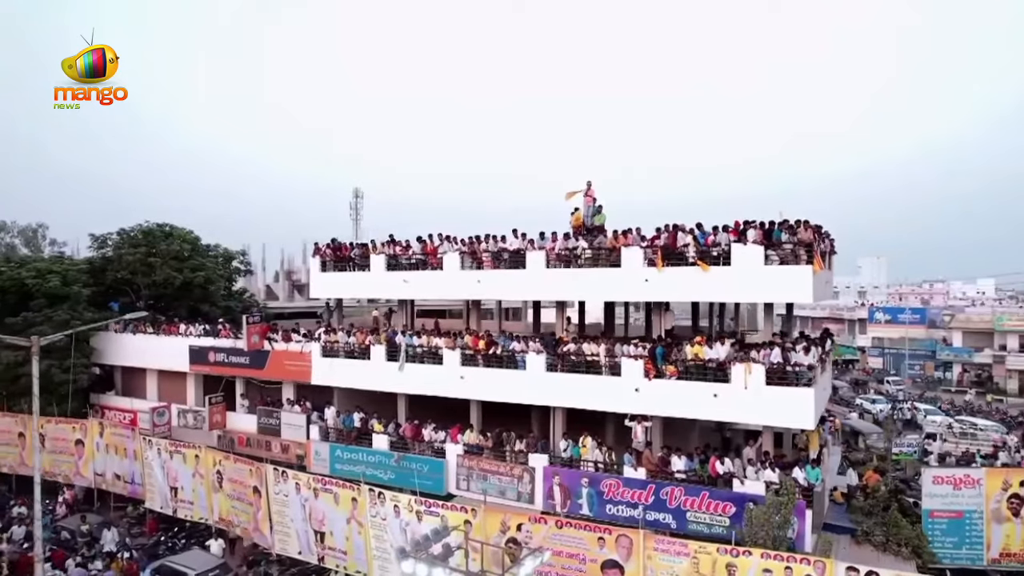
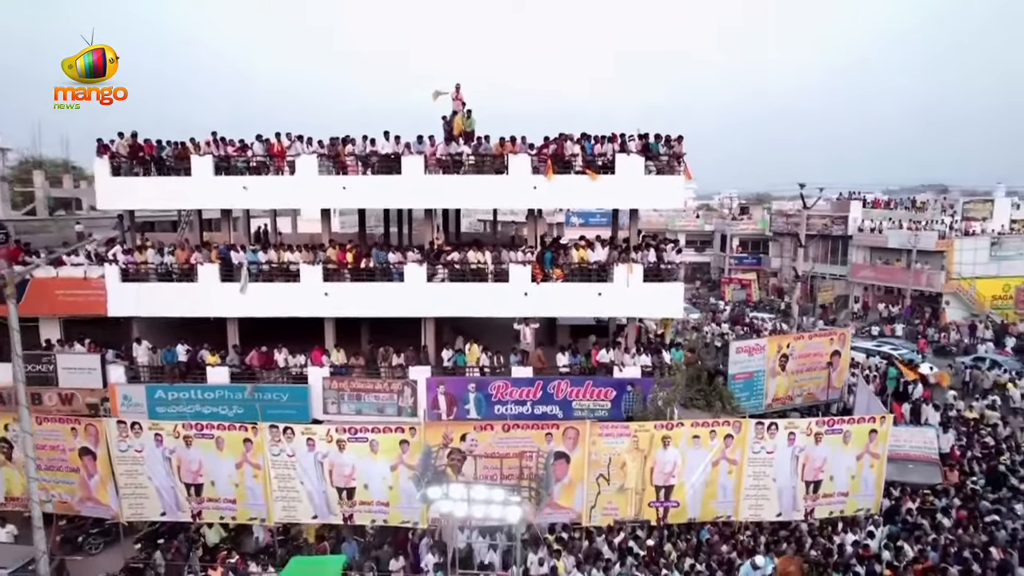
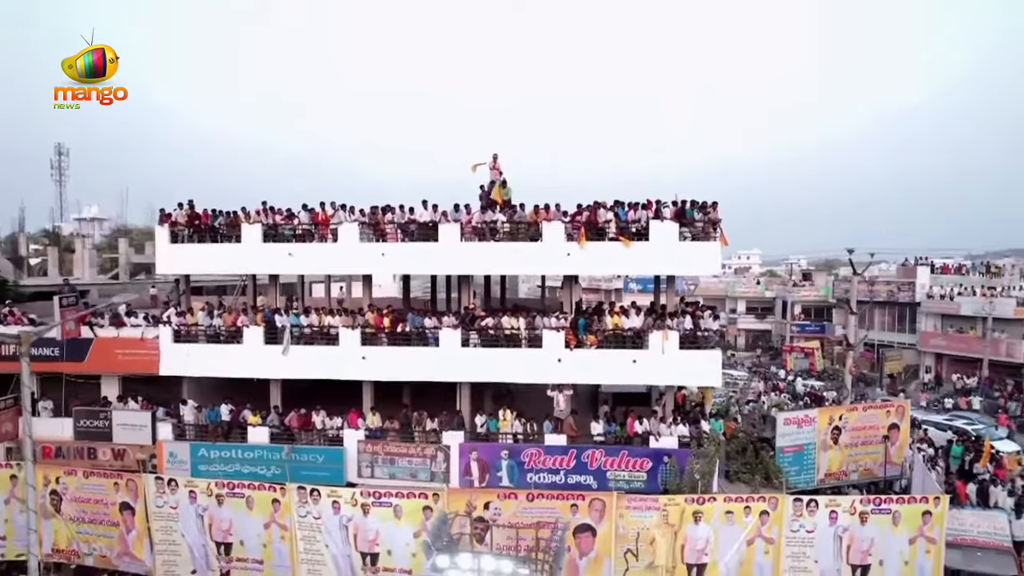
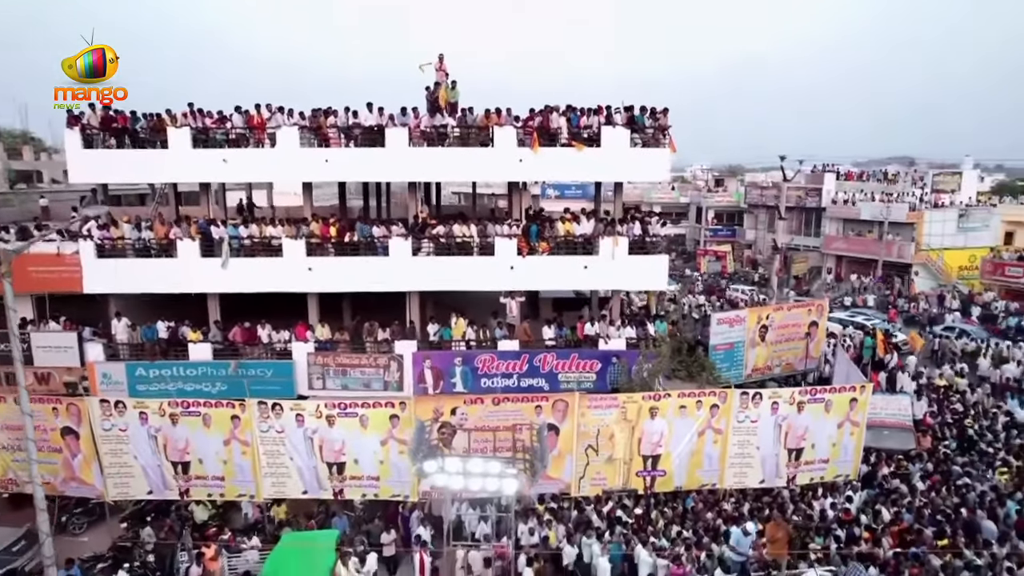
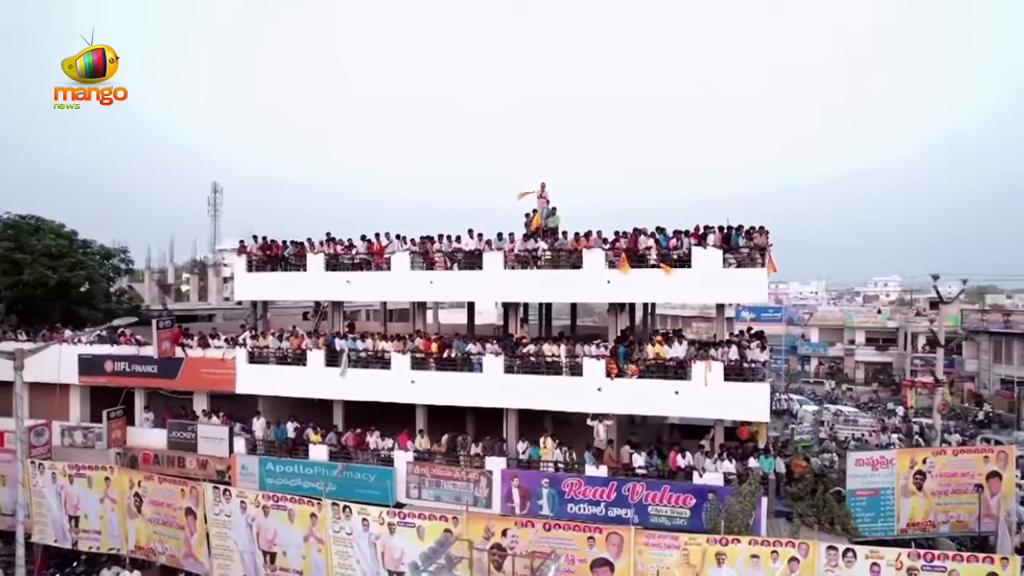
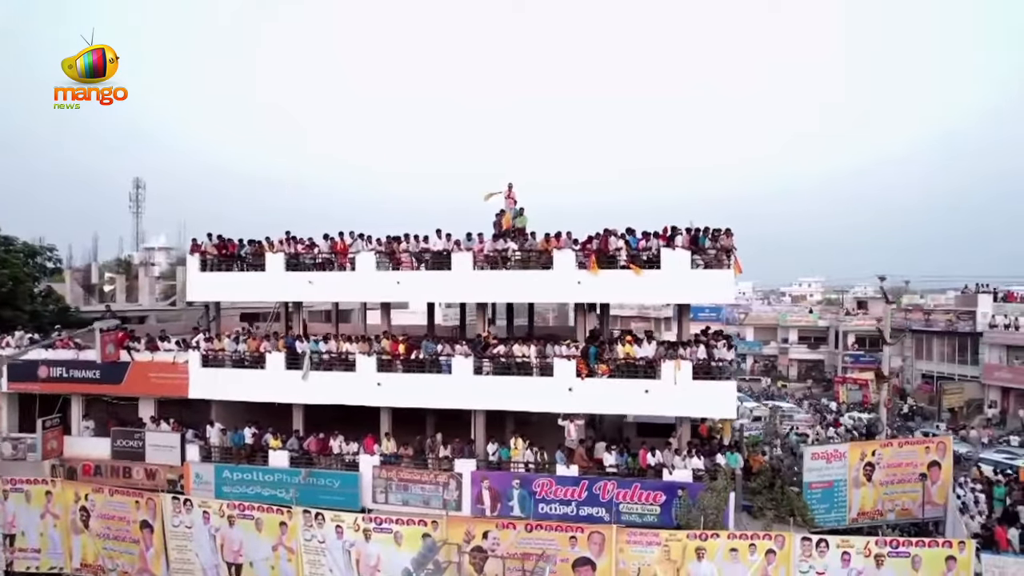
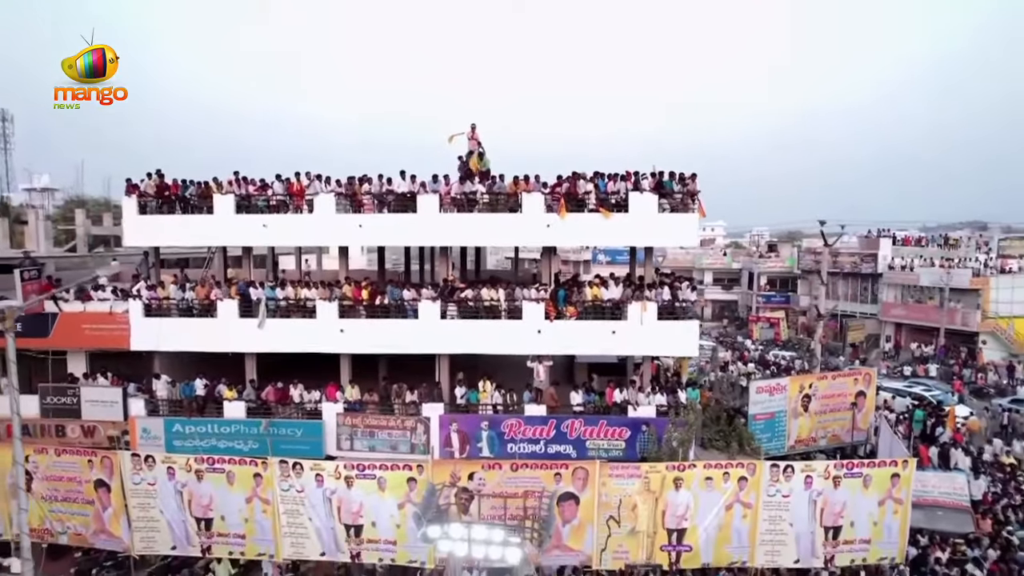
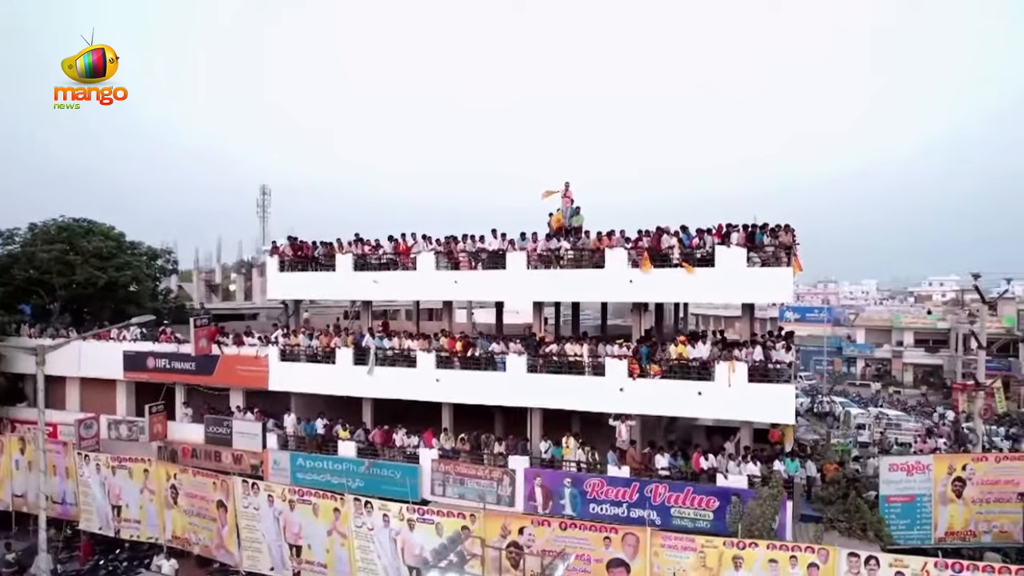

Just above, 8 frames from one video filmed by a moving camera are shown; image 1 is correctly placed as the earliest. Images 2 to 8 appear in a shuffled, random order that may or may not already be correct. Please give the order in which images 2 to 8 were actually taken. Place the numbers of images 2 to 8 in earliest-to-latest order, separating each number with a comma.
8, 5, 6, 3, 7, 2, 4
